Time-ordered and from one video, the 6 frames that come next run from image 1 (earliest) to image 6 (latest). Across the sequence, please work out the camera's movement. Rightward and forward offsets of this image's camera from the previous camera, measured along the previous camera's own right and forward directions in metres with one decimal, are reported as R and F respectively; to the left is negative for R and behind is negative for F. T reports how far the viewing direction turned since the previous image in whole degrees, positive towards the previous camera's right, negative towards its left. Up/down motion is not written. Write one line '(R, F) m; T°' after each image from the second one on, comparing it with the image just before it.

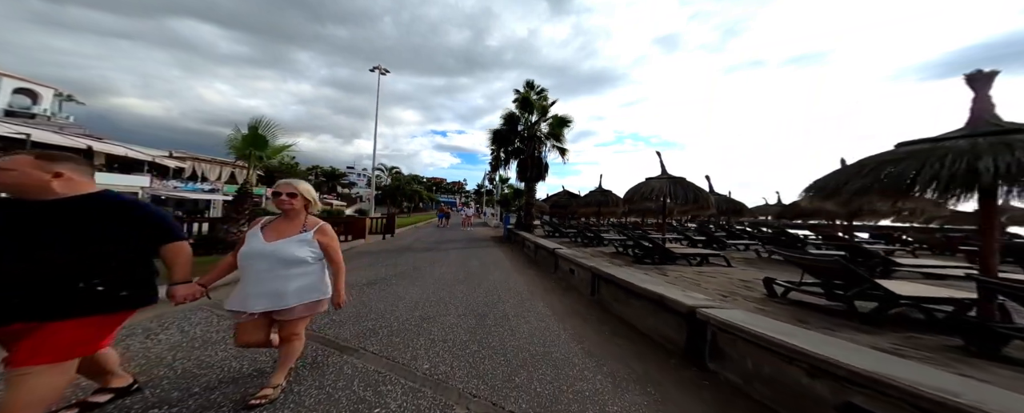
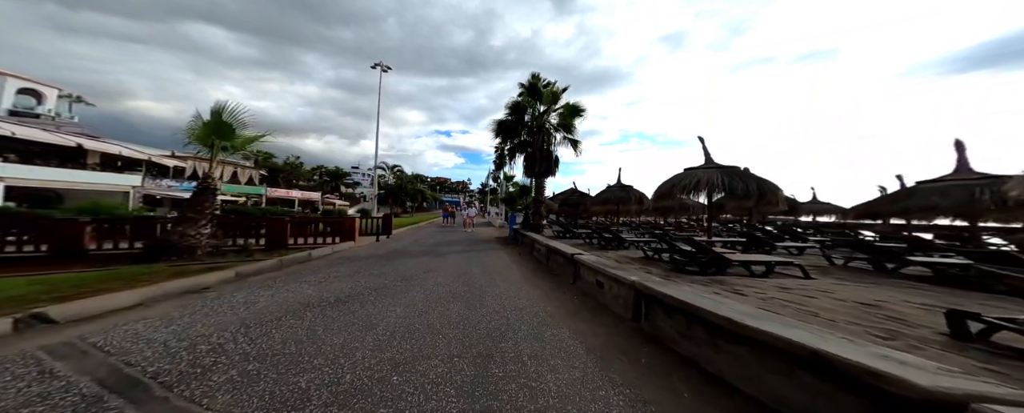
(-0.1, +1.6) m; -1°
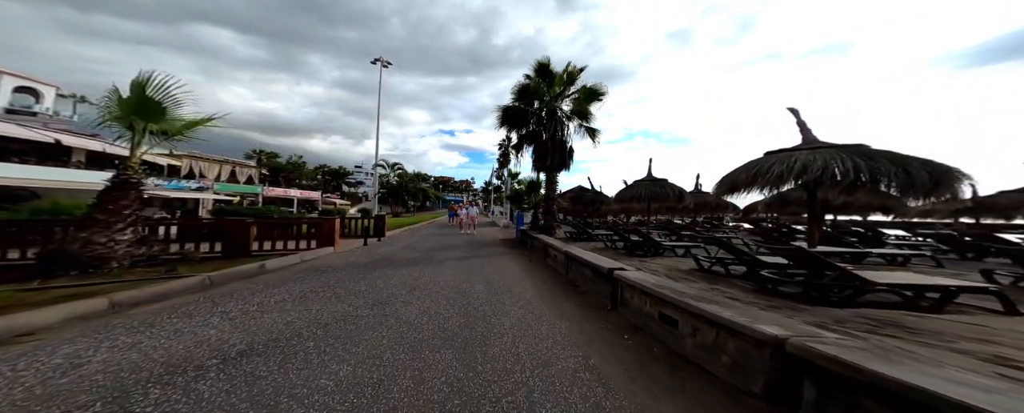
(-0.2, +2.0) m; -1°
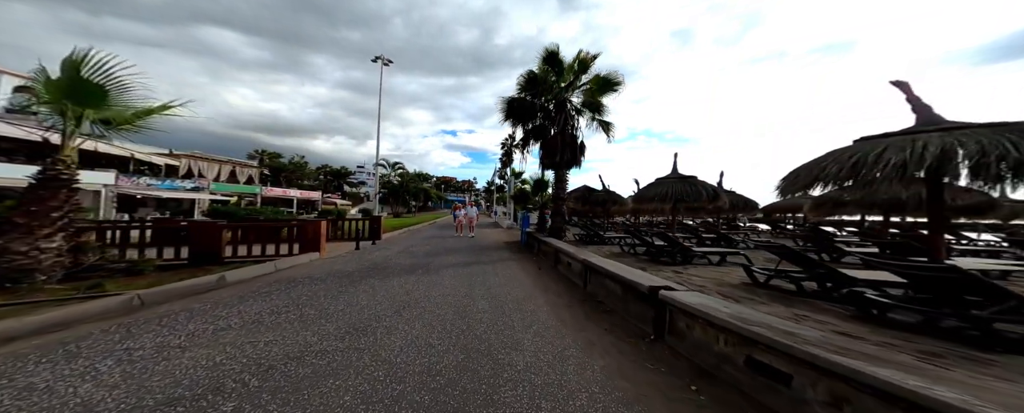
(-0.1, +1.2) m; 0°
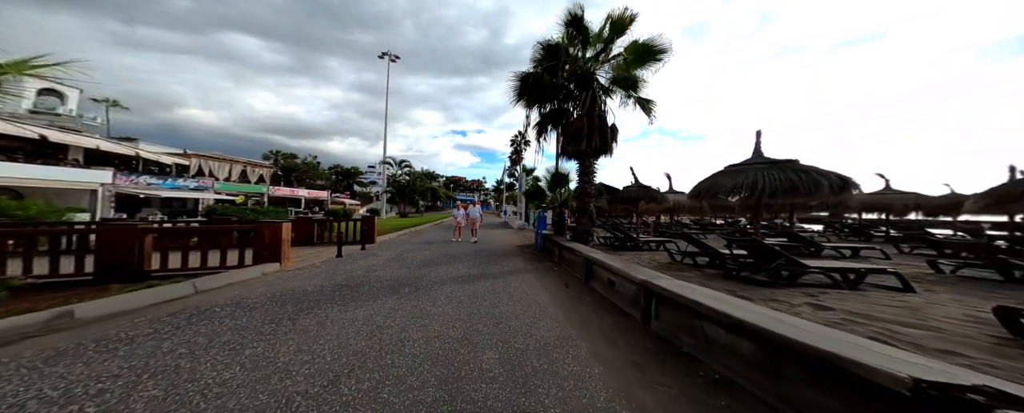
(-0.2, +2.3) m; -2°
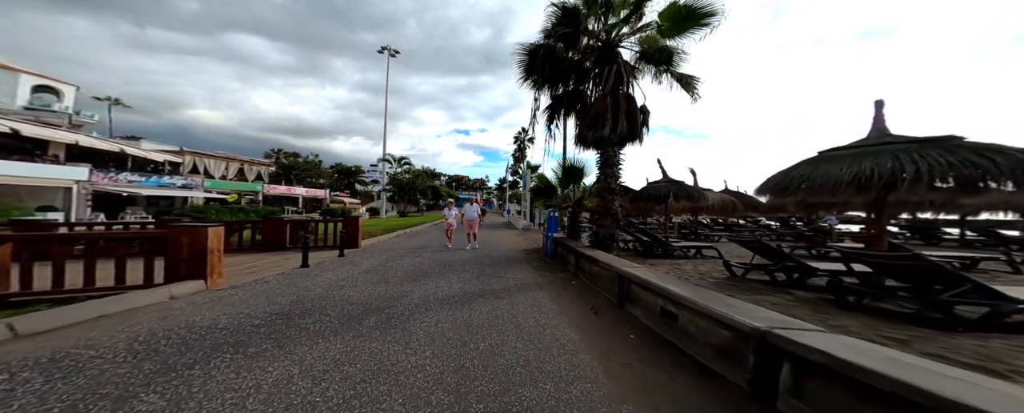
(-0.1, +1.9) m; -1°
